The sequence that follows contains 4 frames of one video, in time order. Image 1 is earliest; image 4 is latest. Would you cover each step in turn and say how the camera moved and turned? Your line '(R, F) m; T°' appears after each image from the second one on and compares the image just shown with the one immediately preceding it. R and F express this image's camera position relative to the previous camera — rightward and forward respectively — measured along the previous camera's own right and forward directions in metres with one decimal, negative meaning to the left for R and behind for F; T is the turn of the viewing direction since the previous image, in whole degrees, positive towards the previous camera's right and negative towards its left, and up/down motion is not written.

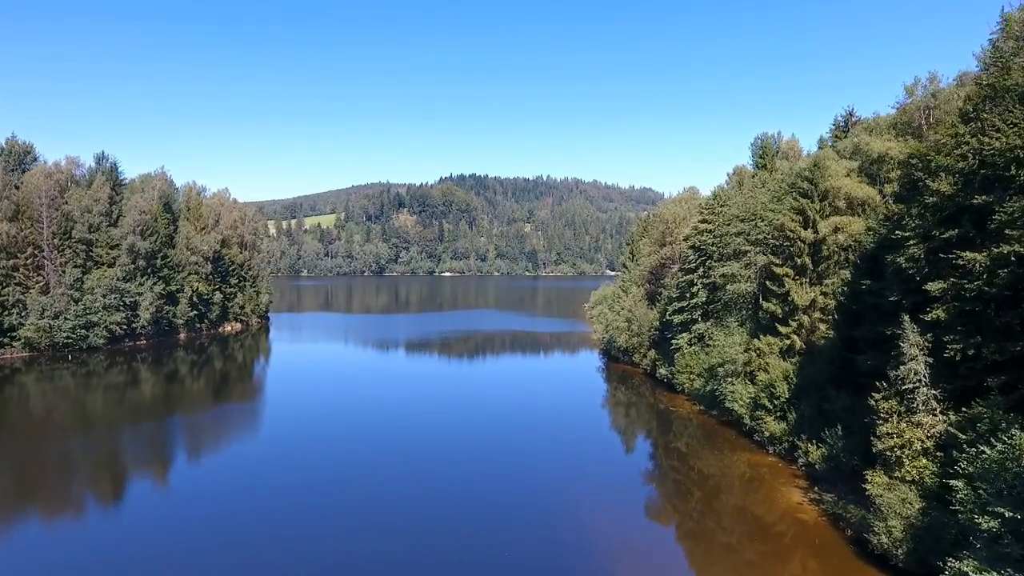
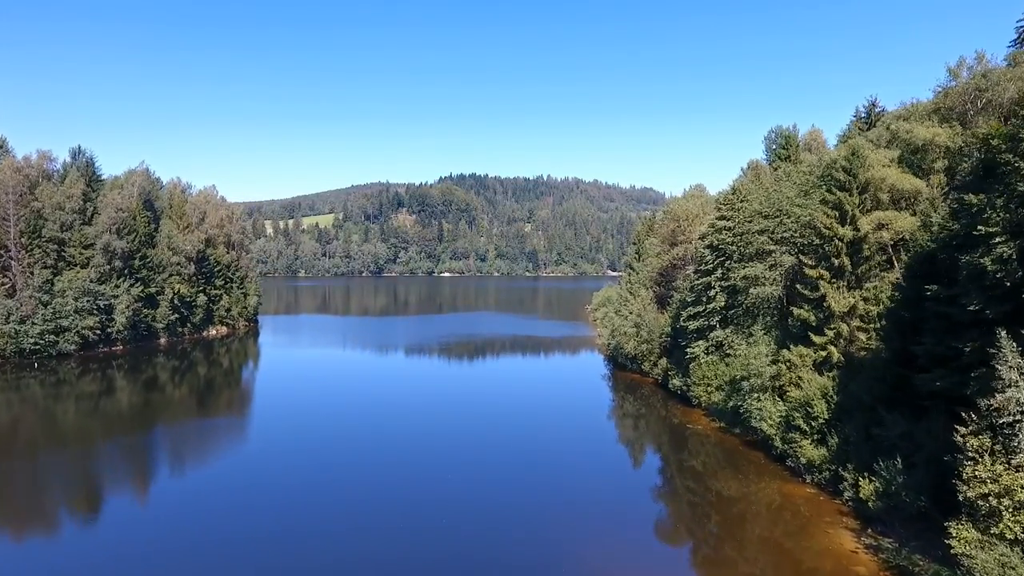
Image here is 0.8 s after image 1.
(0.0, +3.4) m; 0°
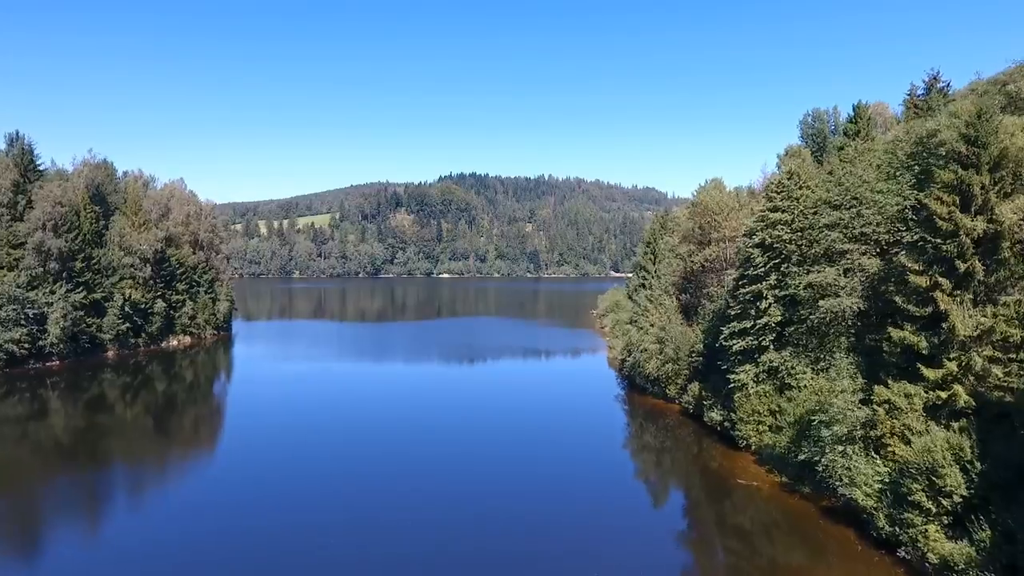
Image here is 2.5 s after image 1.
(+0.2, +7.4) m; 0°
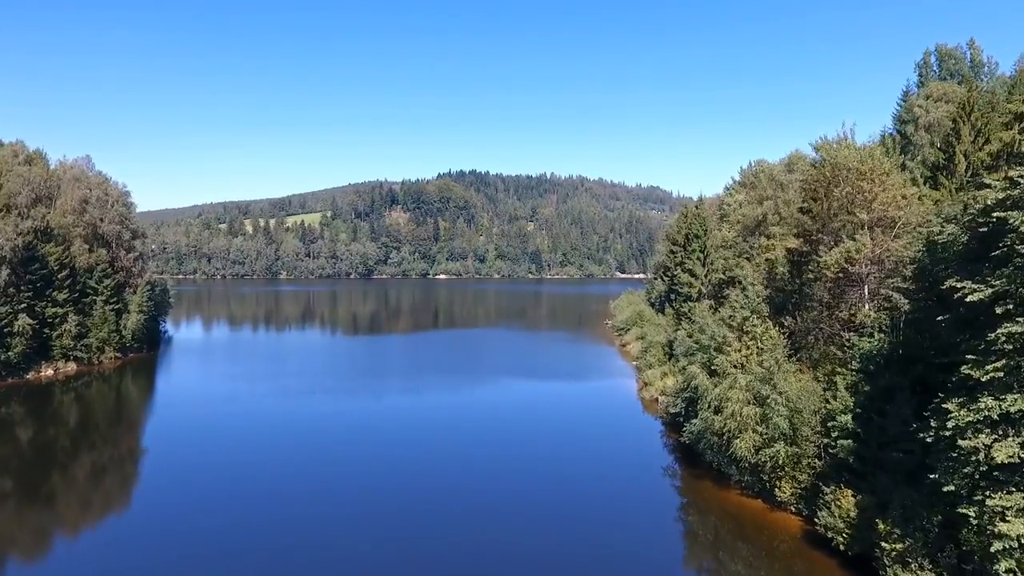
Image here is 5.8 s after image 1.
(+0.3, +15.3) m; 0°
